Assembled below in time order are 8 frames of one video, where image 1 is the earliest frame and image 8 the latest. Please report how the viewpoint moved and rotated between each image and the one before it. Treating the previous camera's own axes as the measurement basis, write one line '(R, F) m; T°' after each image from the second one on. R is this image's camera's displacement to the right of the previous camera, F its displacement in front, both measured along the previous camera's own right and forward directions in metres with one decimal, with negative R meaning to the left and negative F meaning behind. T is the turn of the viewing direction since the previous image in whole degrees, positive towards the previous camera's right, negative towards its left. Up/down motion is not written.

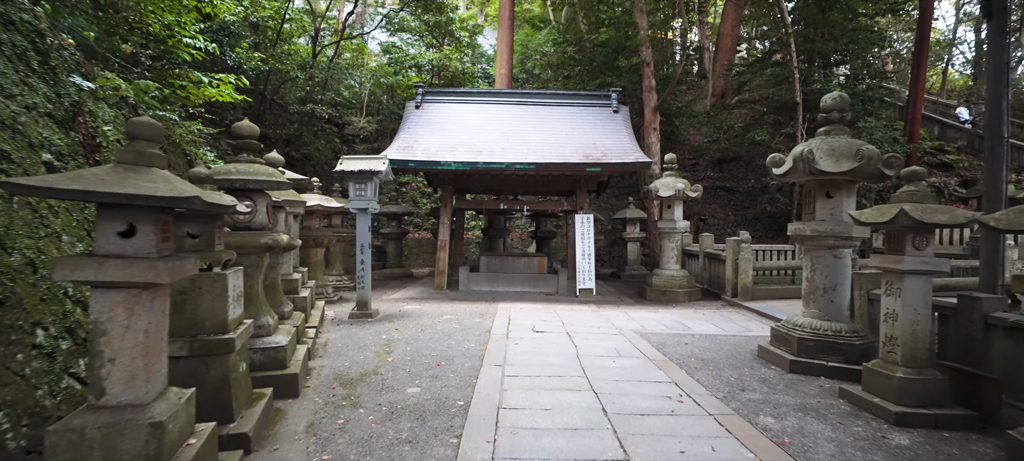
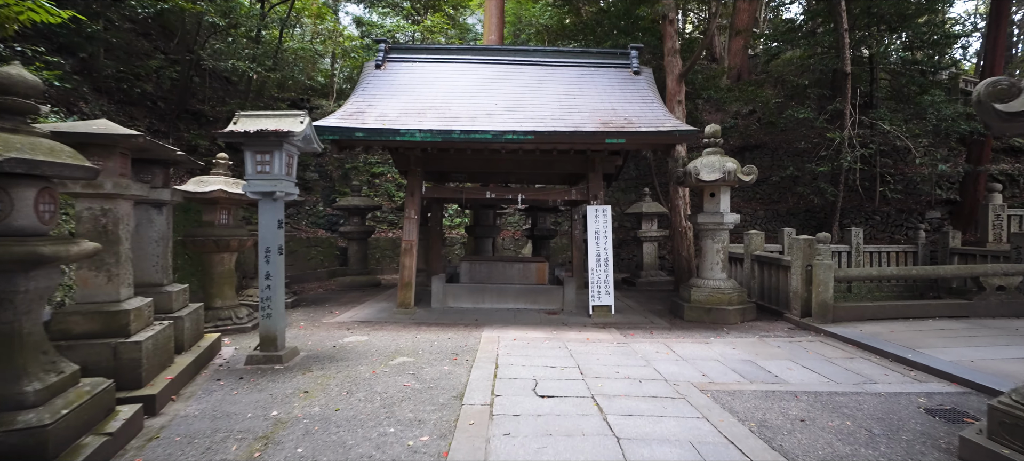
(0.0, +2.3) m; +1°
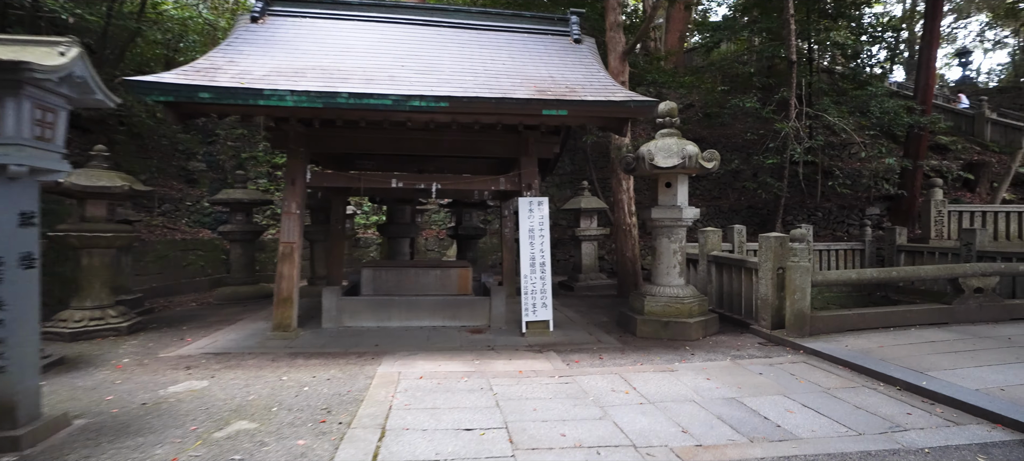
(+0.2, +1.4) m; +7°
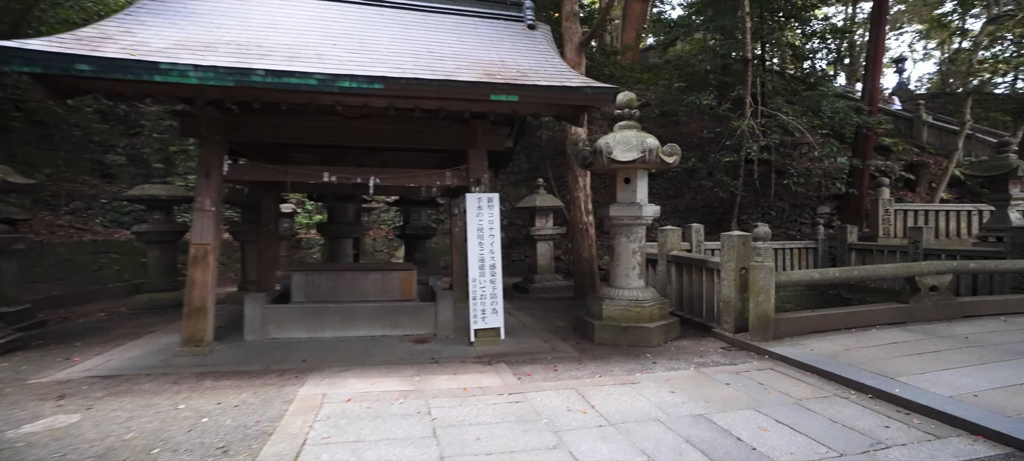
(+0.1, +0.5) m; +5°
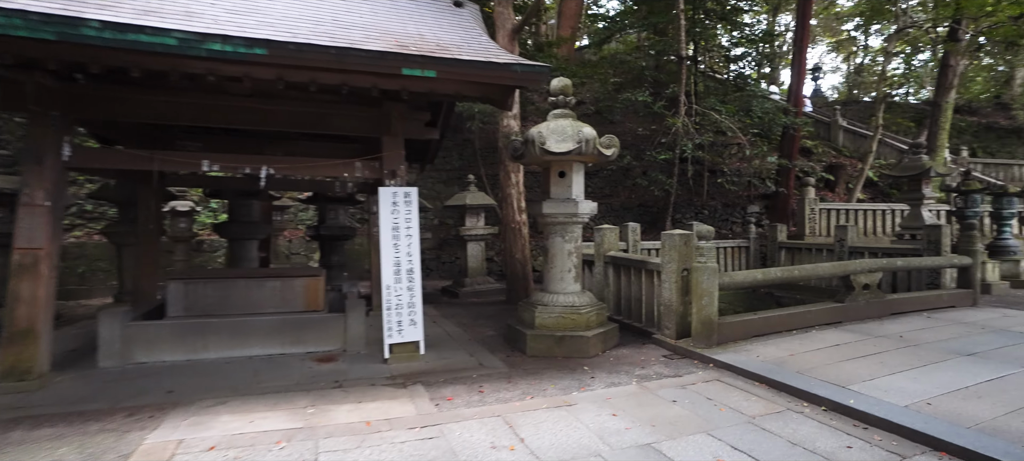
(+0.1, +0.6) m; +7°
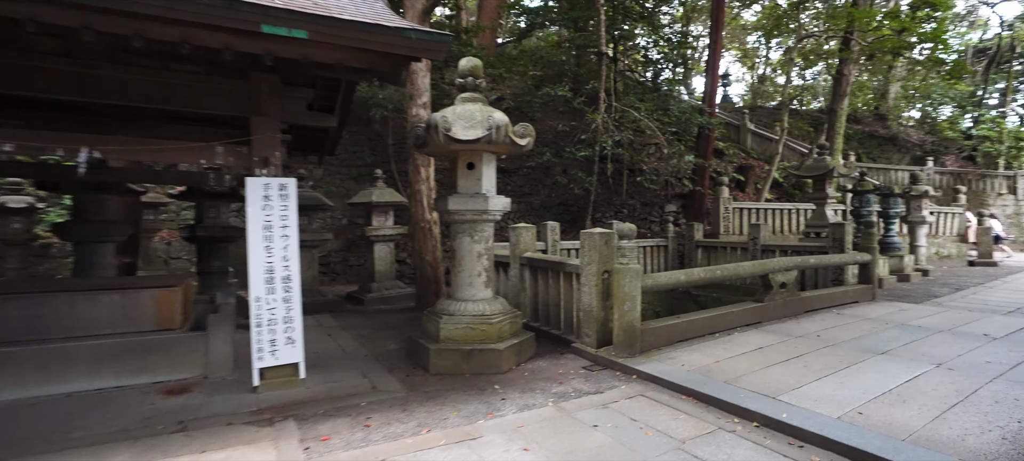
(+0.2, +0.6) m; +8°
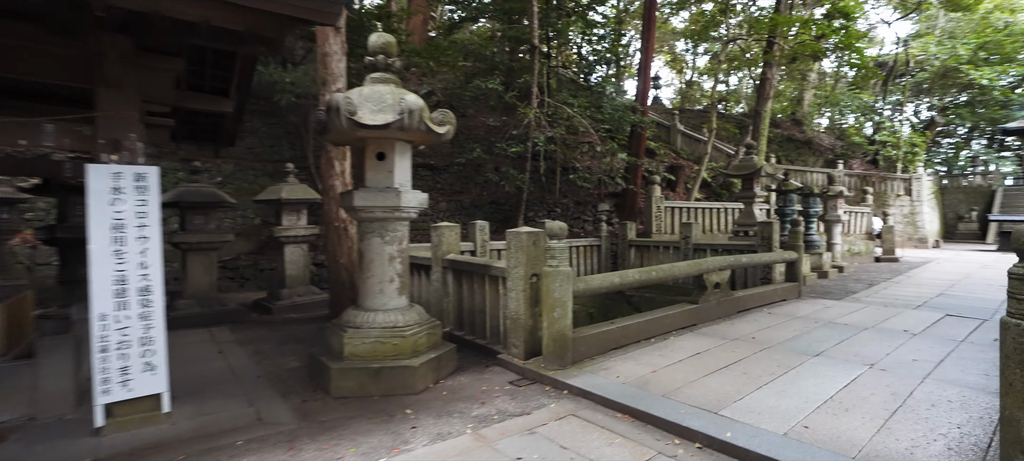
(+0.1, +0.5) m; +7°
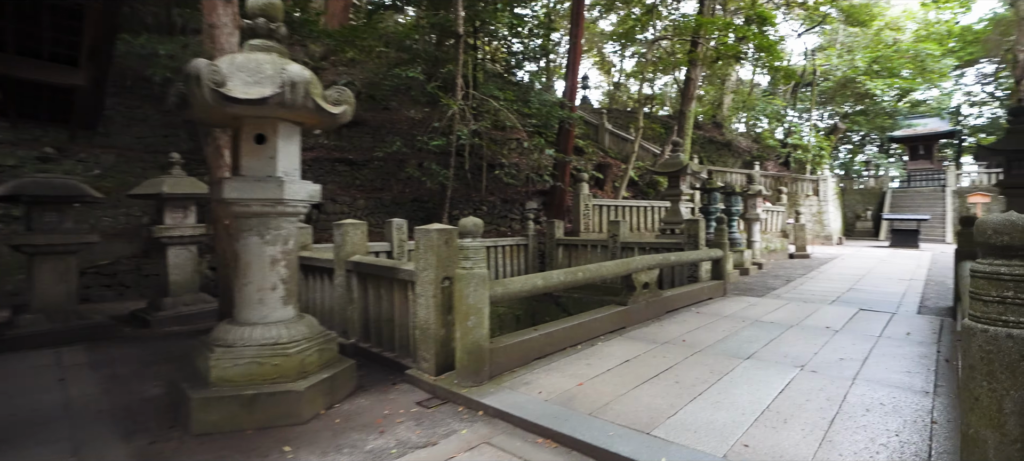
(+0.2, +0.5) m; +7°
